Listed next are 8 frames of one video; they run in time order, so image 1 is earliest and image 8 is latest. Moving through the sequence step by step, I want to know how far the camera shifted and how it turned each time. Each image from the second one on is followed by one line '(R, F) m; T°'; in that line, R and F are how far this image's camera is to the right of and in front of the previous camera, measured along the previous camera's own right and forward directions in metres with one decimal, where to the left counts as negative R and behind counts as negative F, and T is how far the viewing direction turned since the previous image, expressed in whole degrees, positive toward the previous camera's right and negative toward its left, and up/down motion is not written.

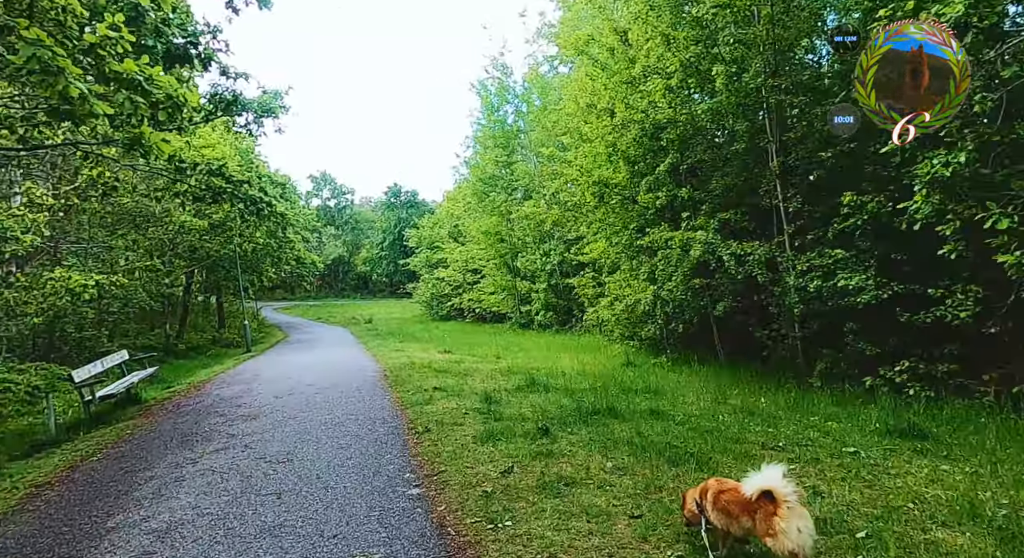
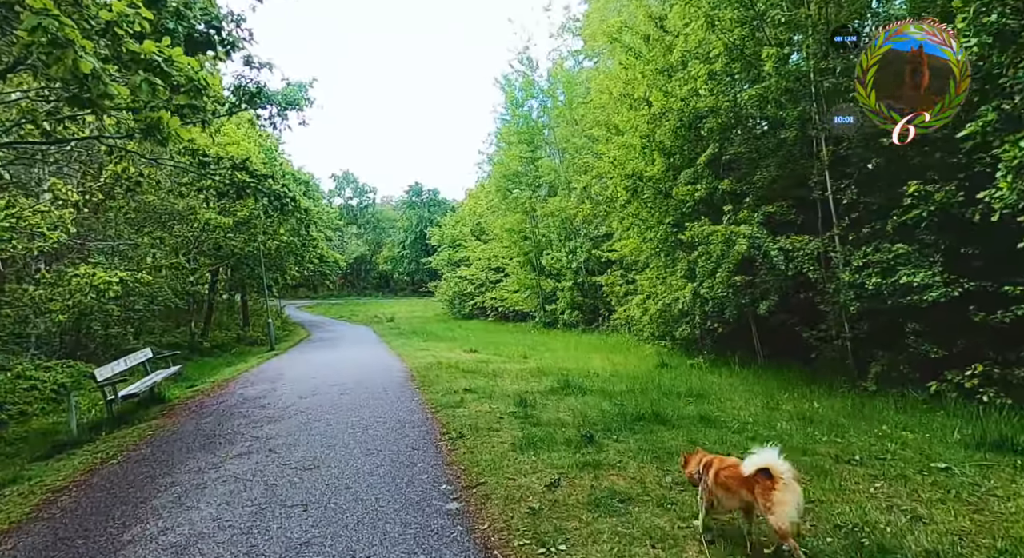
(-0.2, +0.4) m; -2°
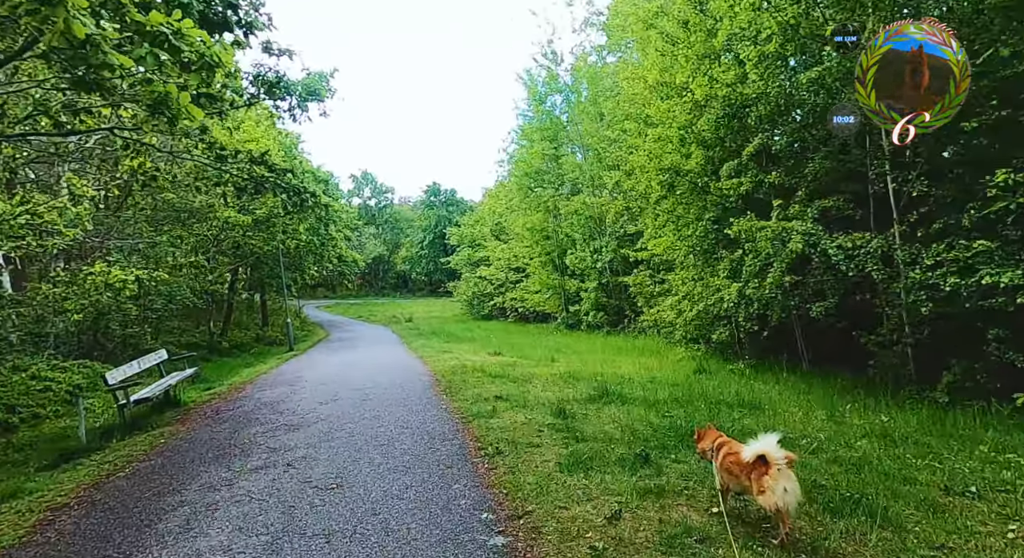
(-0.2, +0.6) m; -2°
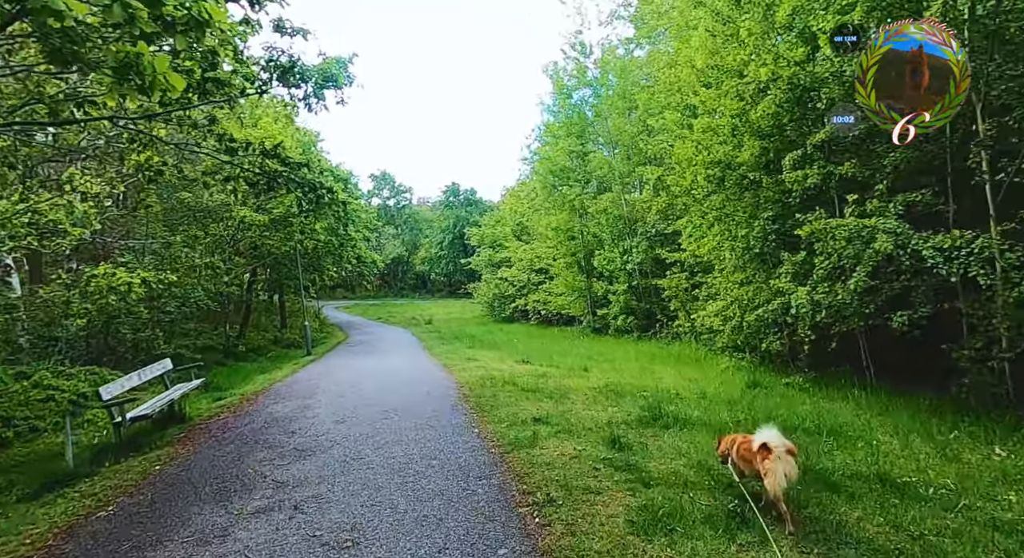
(-0.3, +0.9) m; -2°
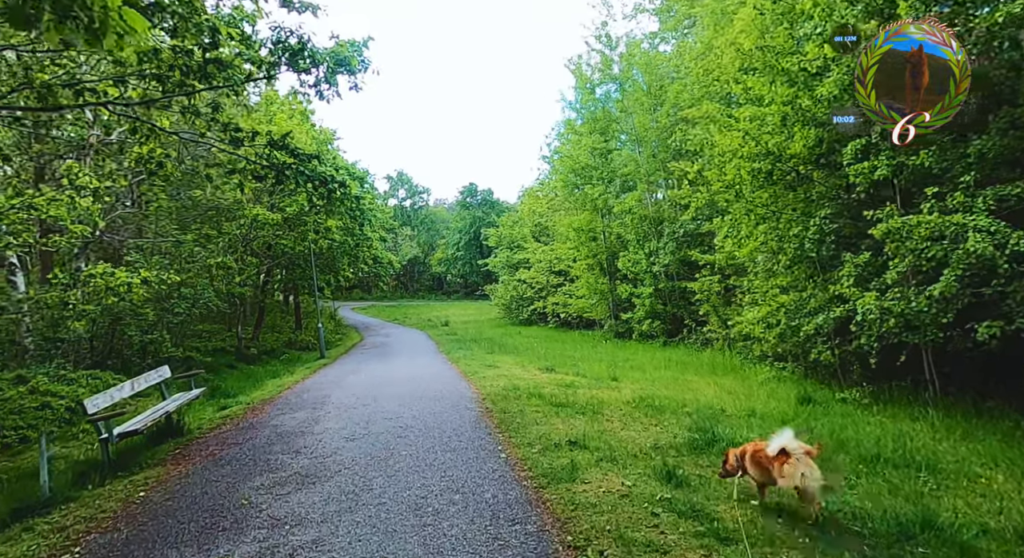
(-0.2, +0.8) m; -1°
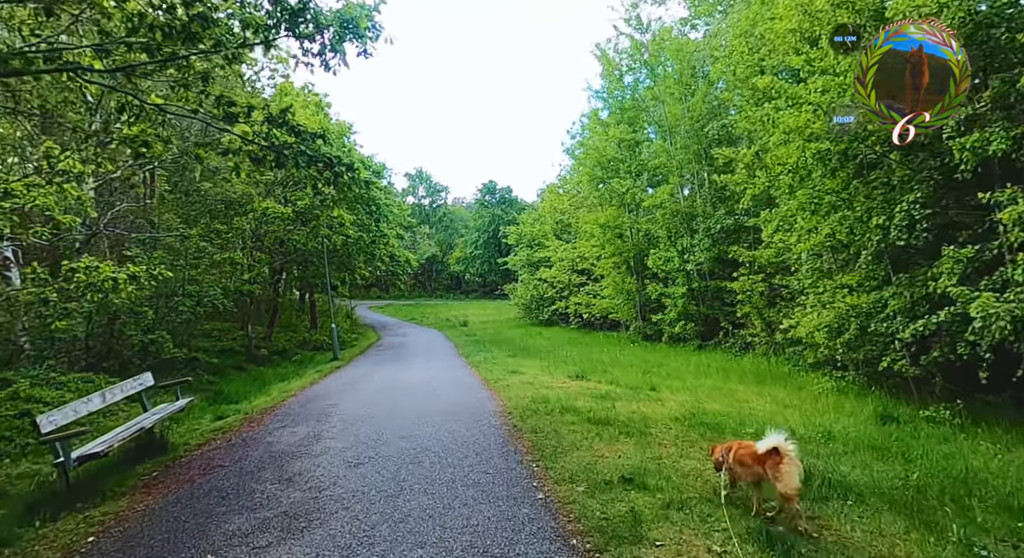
(-0.2, +1.2) m; -2°
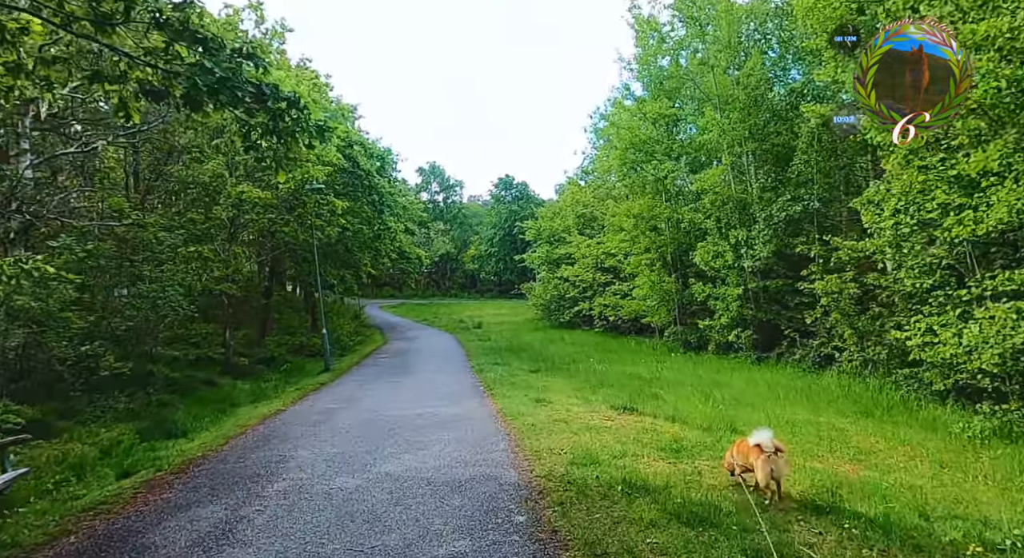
(-0.1, +2.9) m; -2°
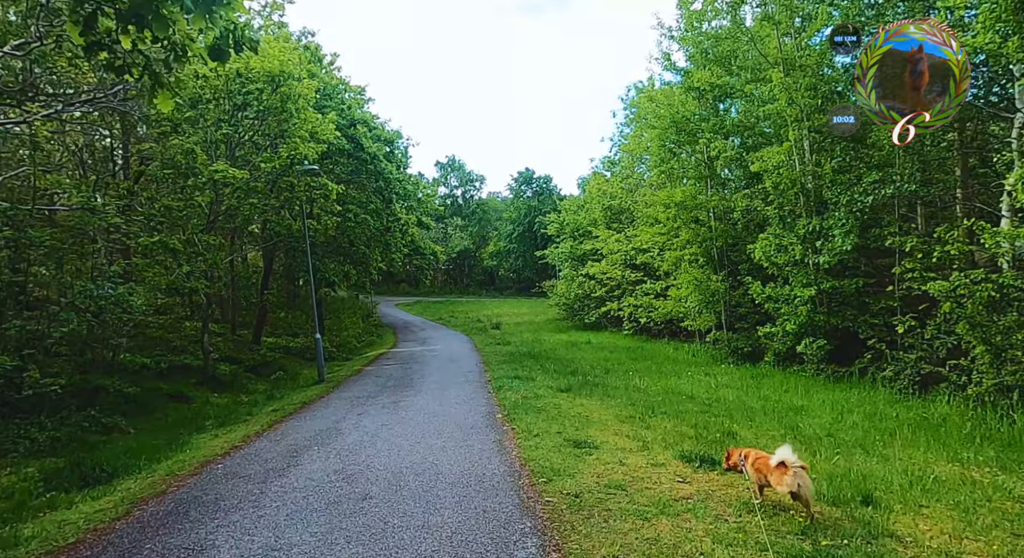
(-0.1, +2.5) m; -2°
